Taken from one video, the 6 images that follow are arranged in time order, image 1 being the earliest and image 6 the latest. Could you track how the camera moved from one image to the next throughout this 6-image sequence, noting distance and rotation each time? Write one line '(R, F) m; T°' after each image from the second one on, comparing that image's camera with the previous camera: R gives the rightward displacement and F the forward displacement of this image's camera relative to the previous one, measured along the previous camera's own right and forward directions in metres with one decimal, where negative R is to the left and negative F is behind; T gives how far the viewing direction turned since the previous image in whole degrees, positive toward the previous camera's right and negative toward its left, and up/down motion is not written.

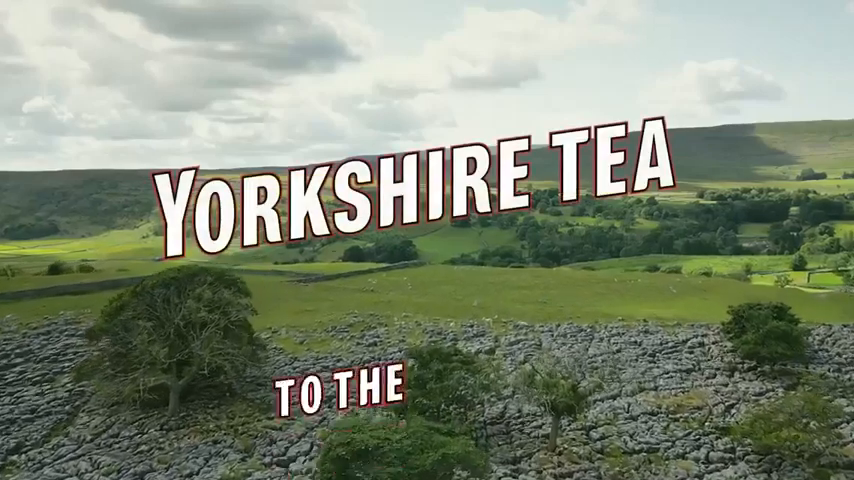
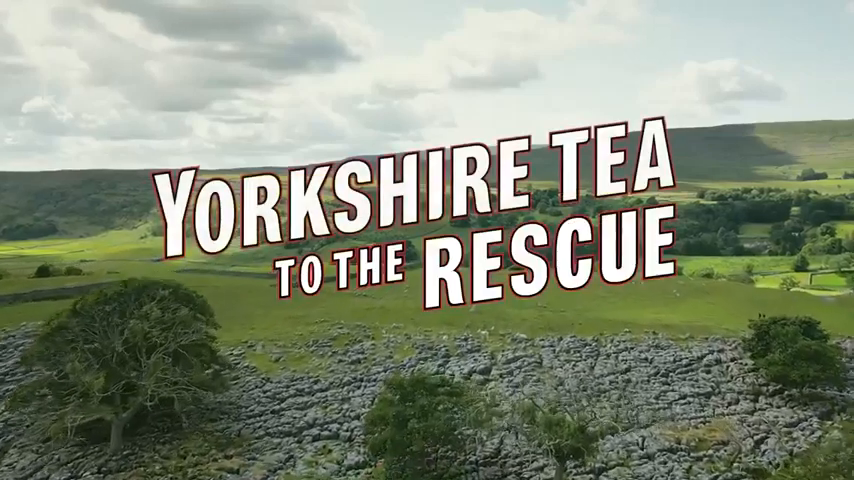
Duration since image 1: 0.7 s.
(+0.3, +1.9) m; 0°
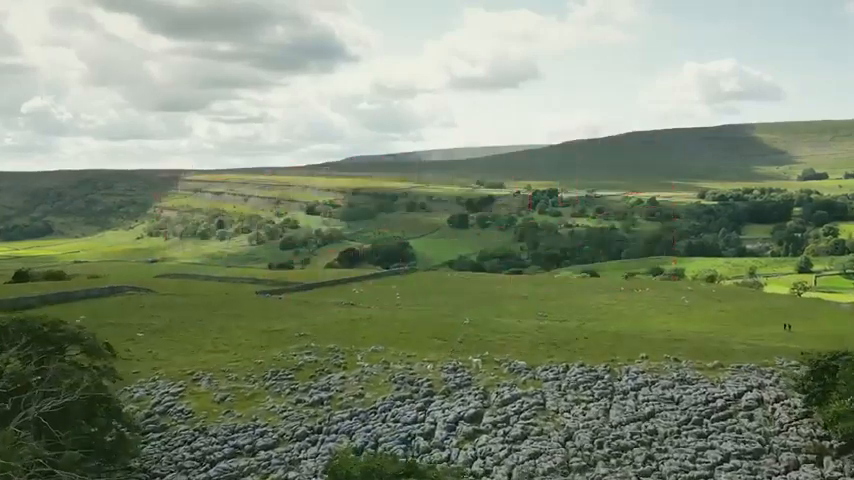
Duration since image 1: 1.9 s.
(+0.5, +3.4) m; 0°
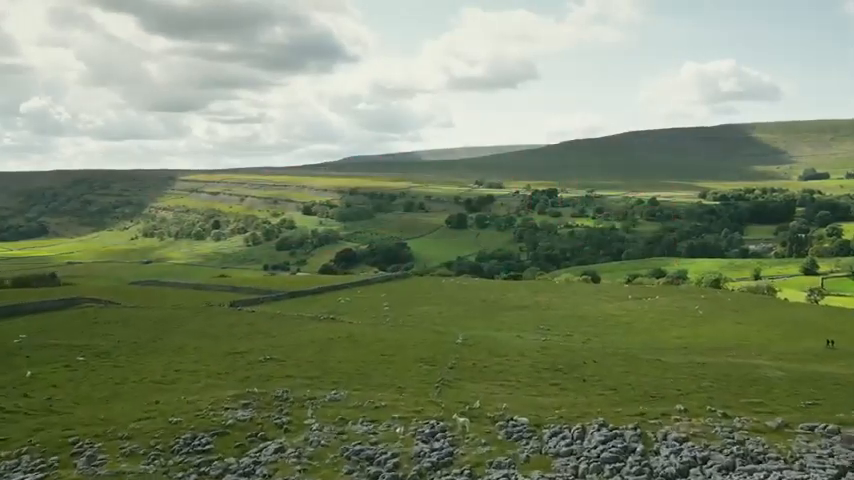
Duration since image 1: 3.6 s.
(+0.6, +4.7) m; 0°
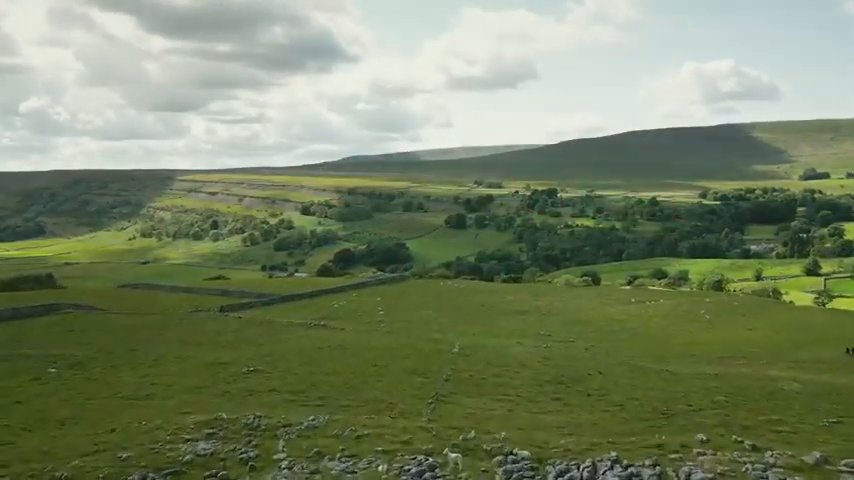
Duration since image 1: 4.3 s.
(+0.2, +1.9) m; 0°
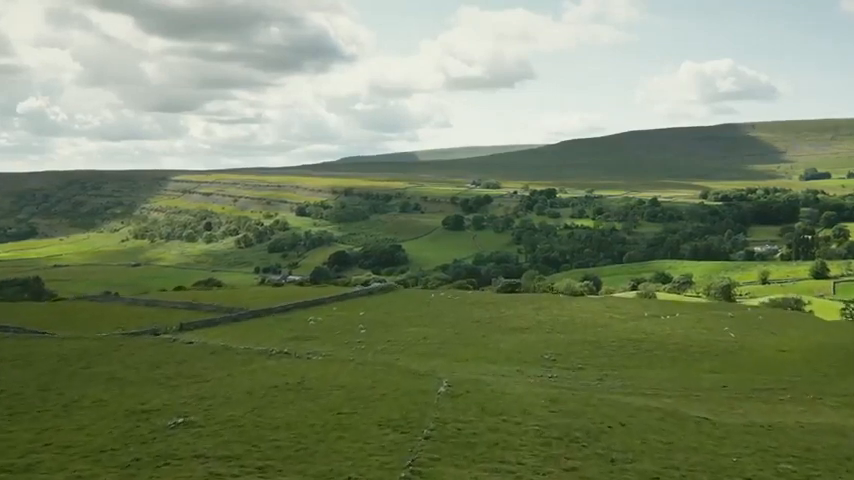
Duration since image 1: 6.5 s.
(+0.7, +6.1) m; 0°
